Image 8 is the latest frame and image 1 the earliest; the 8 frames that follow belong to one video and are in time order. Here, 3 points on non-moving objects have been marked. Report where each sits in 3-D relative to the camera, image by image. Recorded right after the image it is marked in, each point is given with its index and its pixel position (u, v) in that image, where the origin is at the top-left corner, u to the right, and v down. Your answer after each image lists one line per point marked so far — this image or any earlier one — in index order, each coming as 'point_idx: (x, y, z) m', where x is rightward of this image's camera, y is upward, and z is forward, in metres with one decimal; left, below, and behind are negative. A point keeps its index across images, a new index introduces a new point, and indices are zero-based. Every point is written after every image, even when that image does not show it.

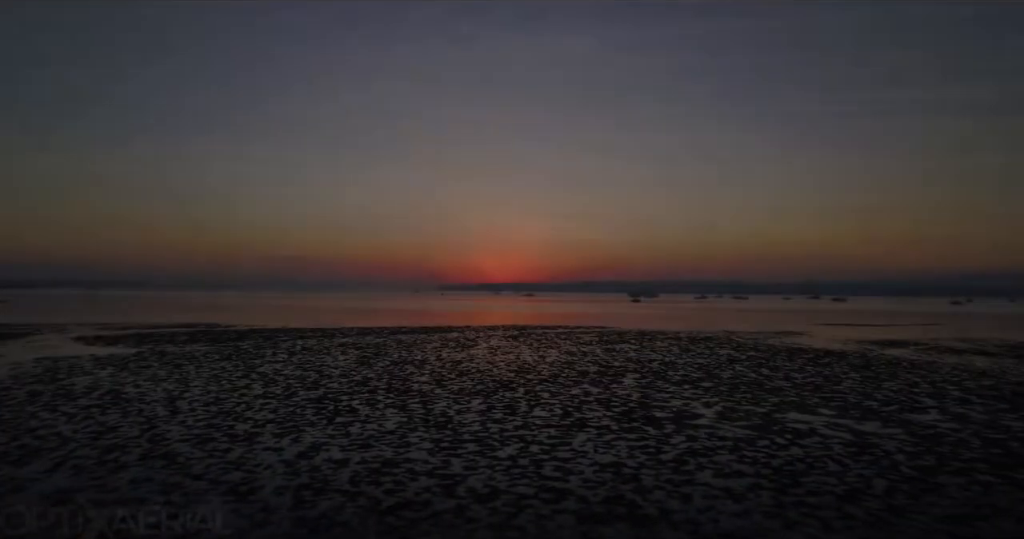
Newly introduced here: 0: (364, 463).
0: (-3.0, -4.0, +12.2) m
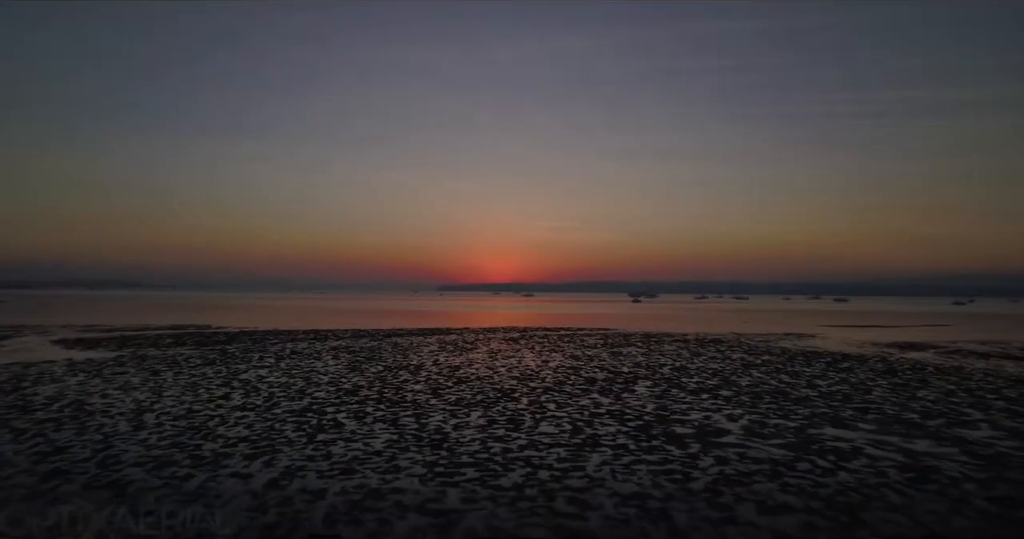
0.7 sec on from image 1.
0: (-2.9, -4.0, +10.4) m
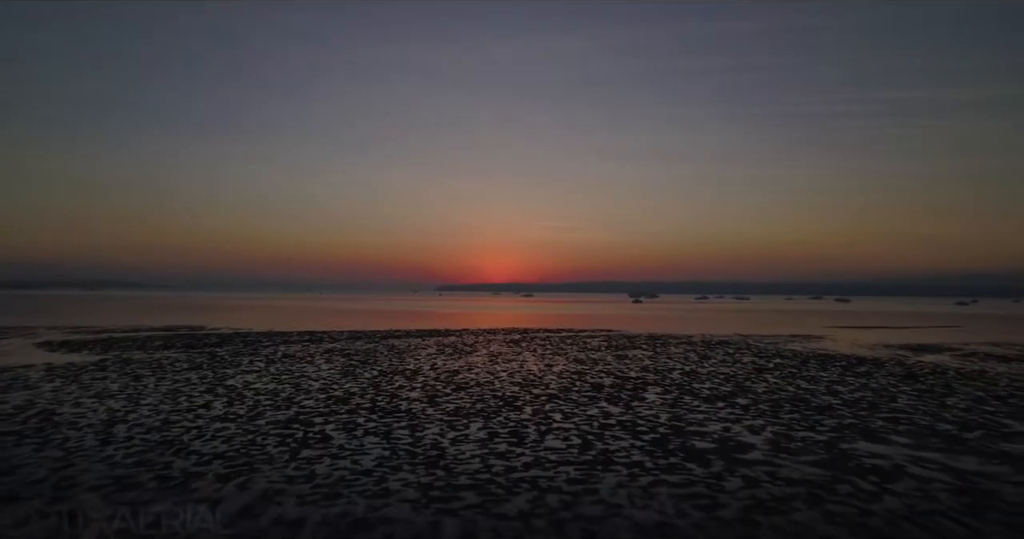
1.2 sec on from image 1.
0: (-2.9, -3.9, +9.1) m
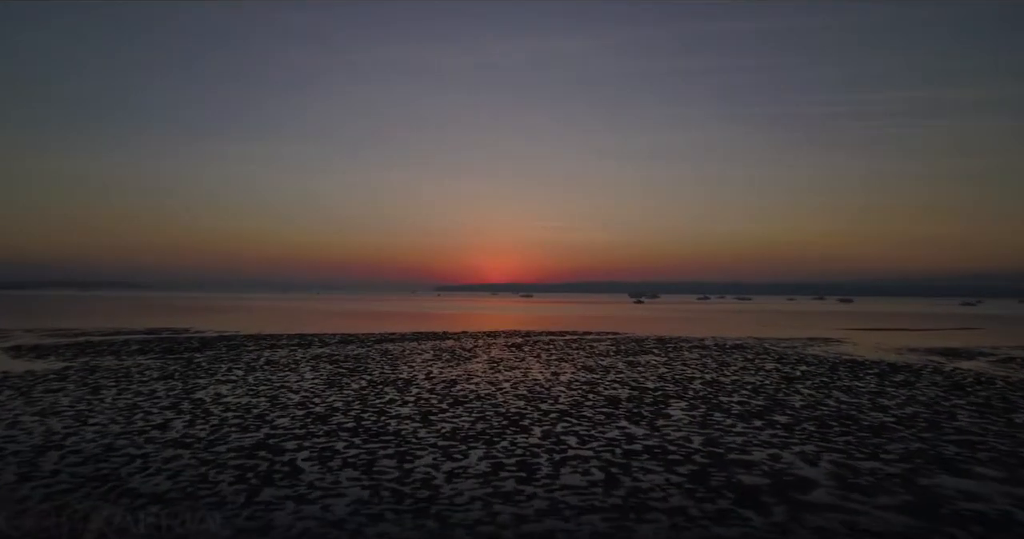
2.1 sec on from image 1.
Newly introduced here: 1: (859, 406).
0: (-2.7, -3.9, +6.7) m
1: (+10.9, -4.3, +18.7) m
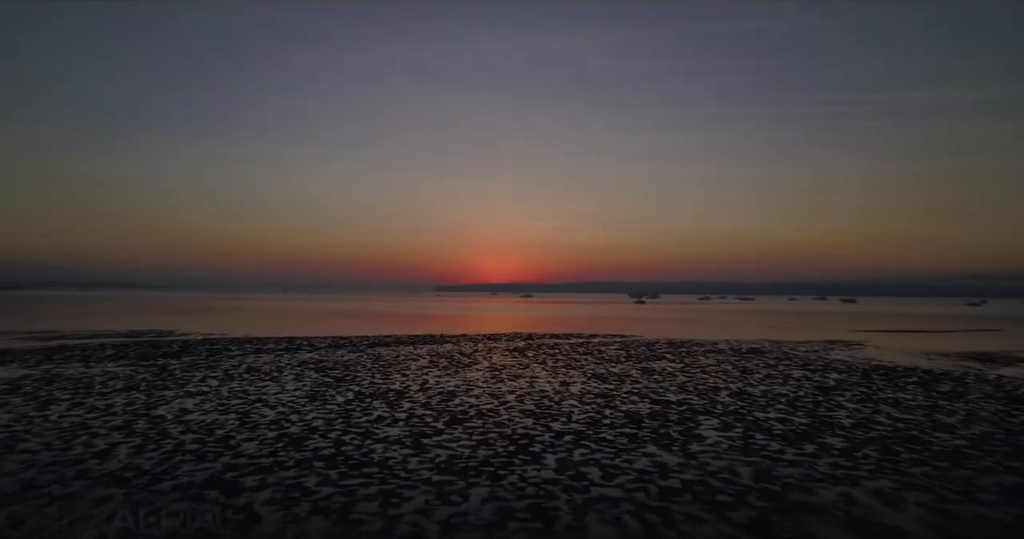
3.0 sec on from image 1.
0: (-2.5, -3.8, +4.2) m
1: (+11.1, -4.2, +16.3) m
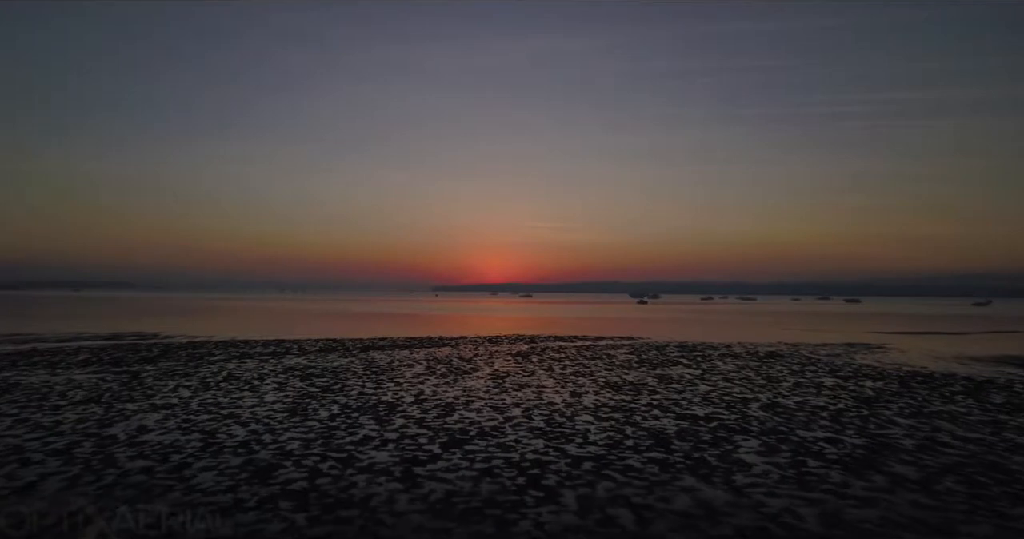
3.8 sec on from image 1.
0: (-2.3, -3.8, +2.0) m
1: (+11.3, -4.2, +14.1) m
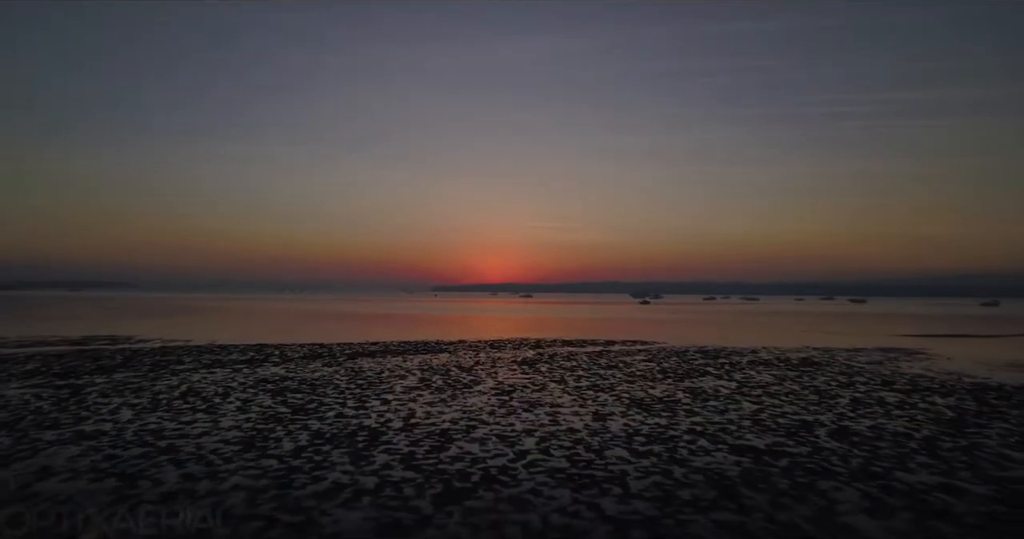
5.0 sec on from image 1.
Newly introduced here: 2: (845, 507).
0: (-2.0, -3.6, -1.5) m
1: (+11.6, -4.0, +10.6) m
2: (+5.7, -4.0, +9.9) m
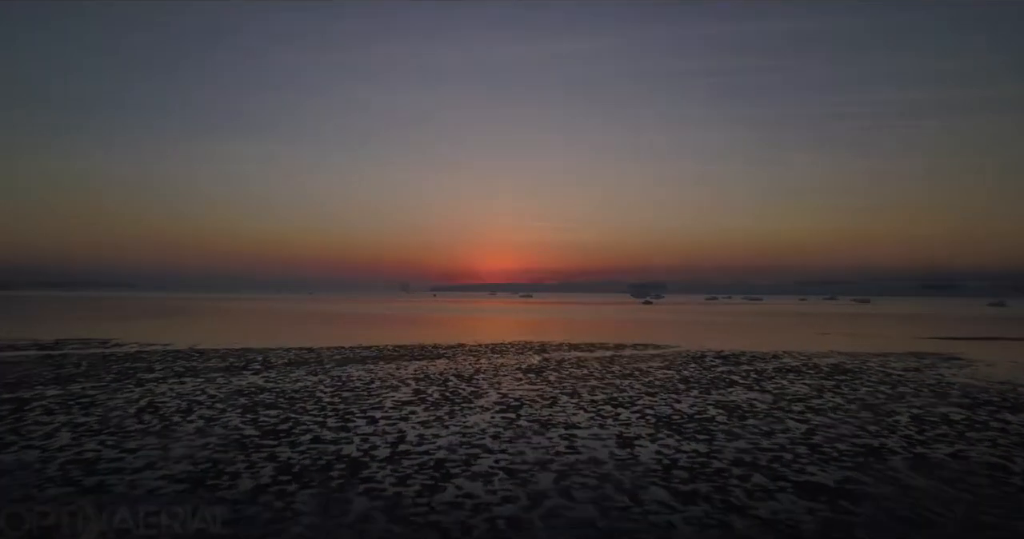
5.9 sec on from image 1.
0: (-1.8, -3.6, -4.2) m
1: (+11.8, -4.0, +7.9) m
2: (+5.9, -3.9, +7.3) m
